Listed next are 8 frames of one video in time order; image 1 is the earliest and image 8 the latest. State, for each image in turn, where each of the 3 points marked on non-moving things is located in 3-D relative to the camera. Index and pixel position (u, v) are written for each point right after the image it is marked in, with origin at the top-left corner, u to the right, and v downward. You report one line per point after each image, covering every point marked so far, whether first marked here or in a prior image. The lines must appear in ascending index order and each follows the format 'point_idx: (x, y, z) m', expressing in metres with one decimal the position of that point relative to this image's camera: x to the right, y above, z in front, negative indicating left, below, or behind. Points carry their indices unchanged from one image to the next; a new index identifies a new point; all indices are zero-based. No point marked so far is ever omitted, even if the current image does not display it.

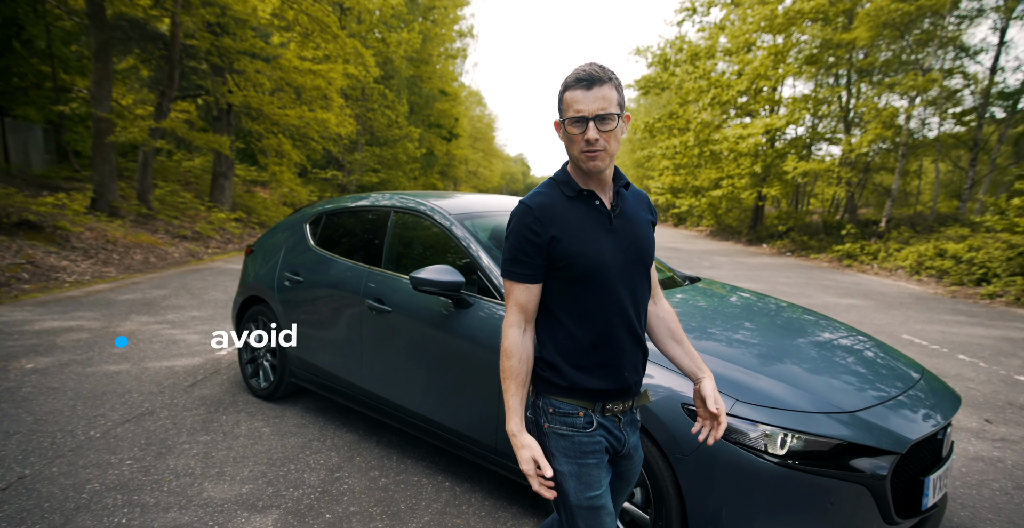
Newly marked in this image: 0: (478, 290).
0: (-0.2, -0.1, +2.9) m
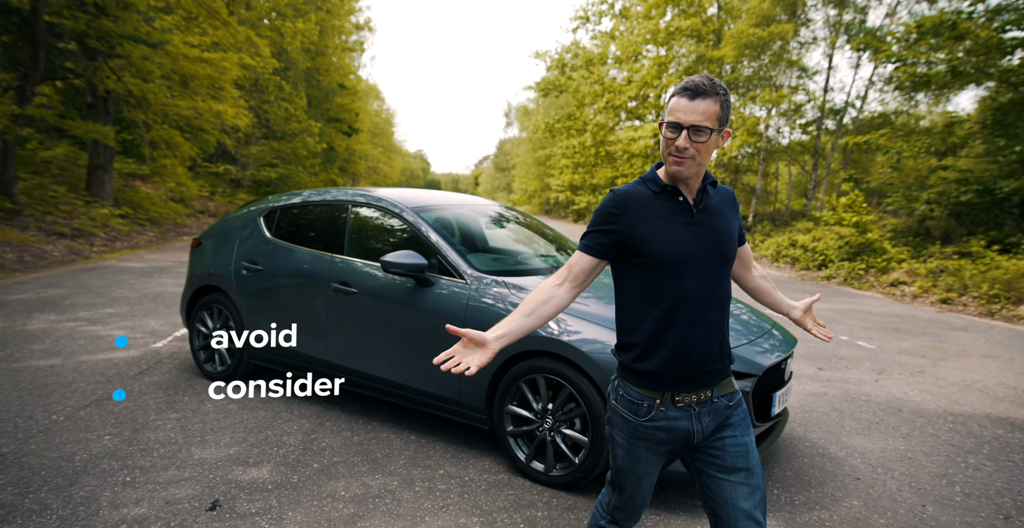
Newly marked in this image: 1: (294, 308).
0: (-0.5, 0.0, +3.5) m
1: (-1.6, -0.3, +4.1) m
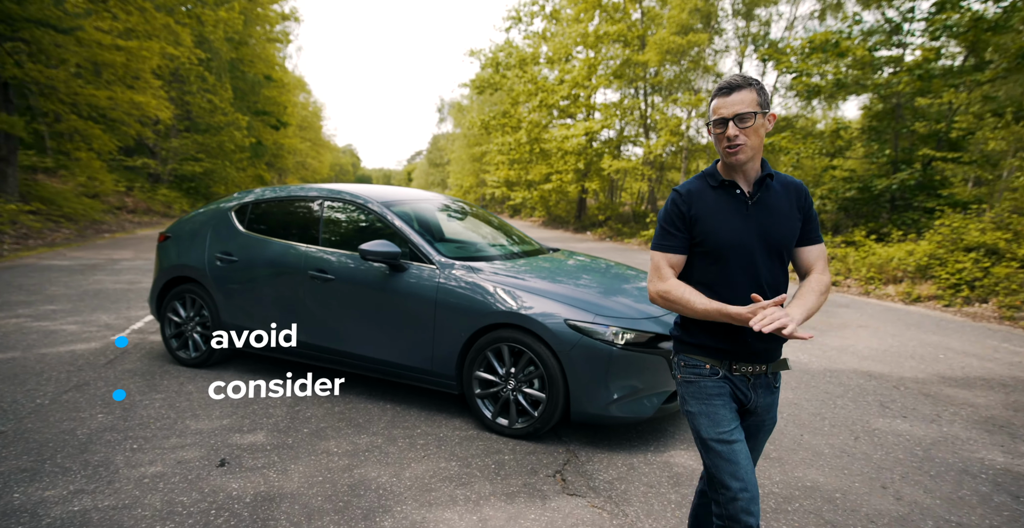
0: (-0.8, 0.0, +4.0) m
1: (-1.9, -0.3, +4.4) m
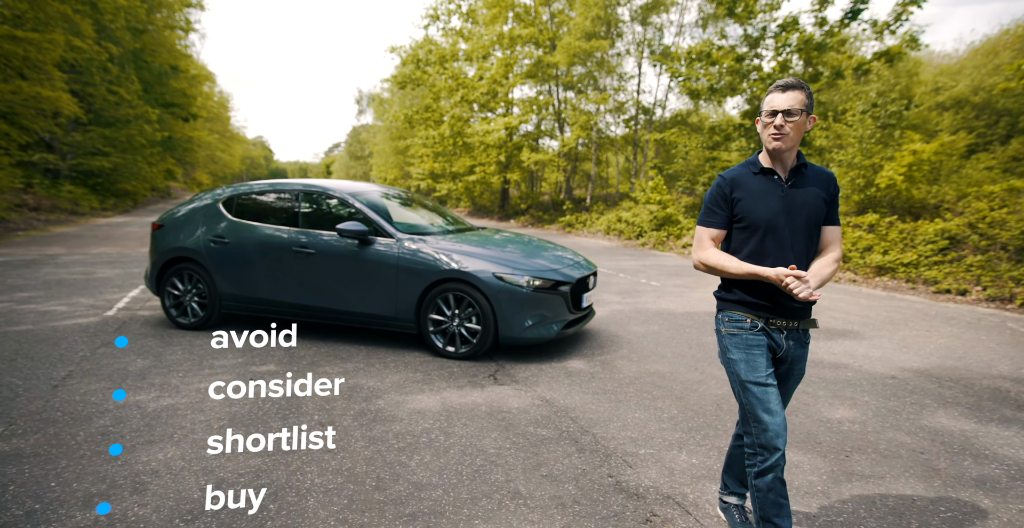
0: (-1.3, +0.3, +5.3) m
1: (-2.6, 0.0, +5.6) m
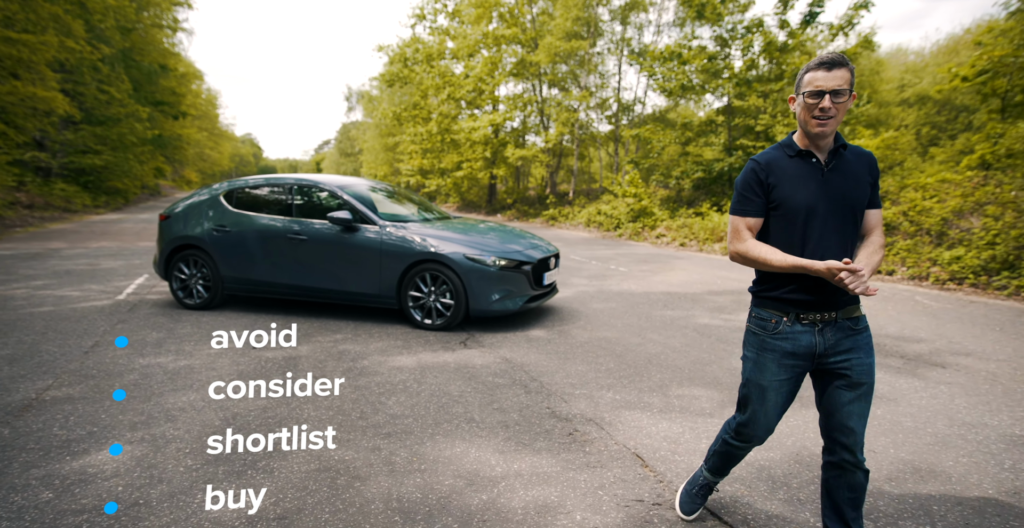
0: (-1.7, +0.5, +6.0) m
1: (-2.9, +0.1, +6.3) m
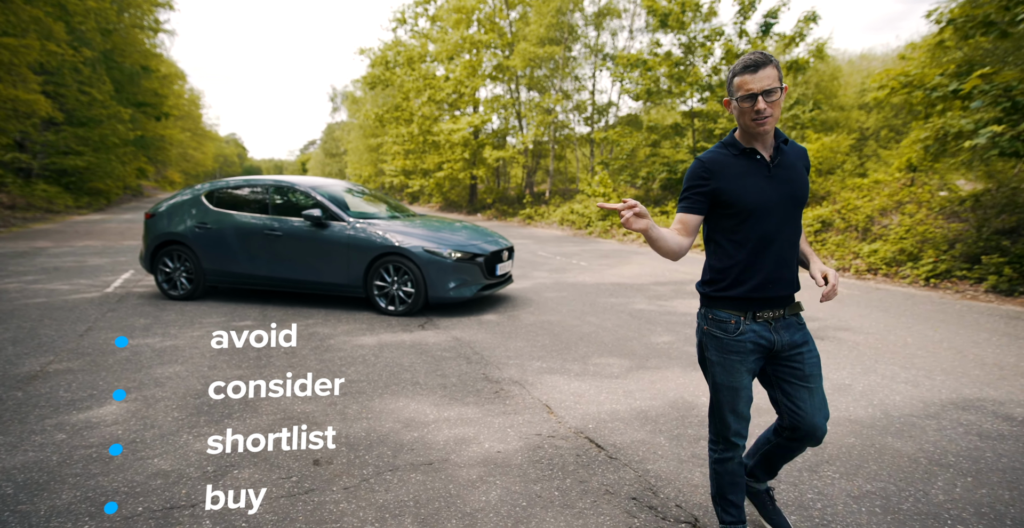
0: (-2.2, +0.6, +6.7) m
1: (-3.5, +0.2, +6.9) m
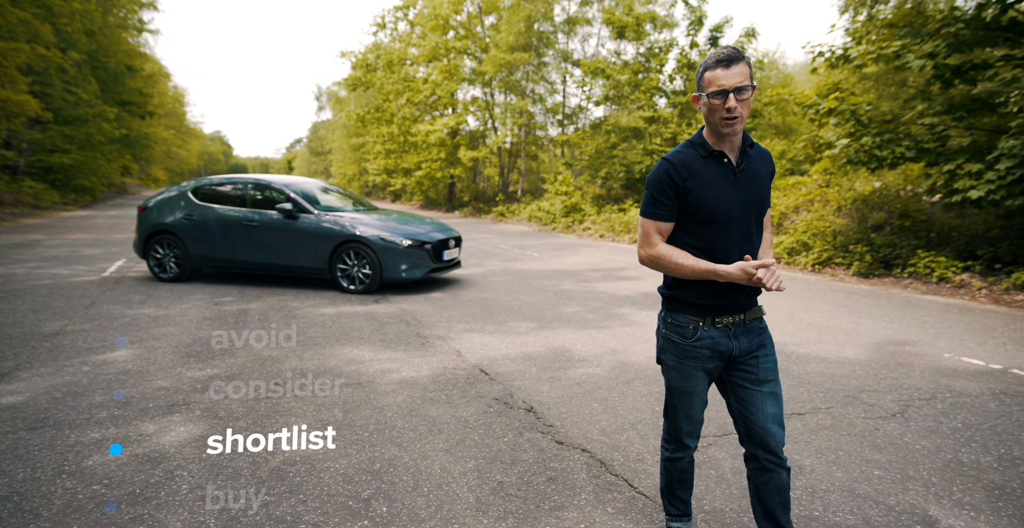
0: (-3.0, +0.7, +7.8) m
1: (-4.2, +0.4, +8.0) m
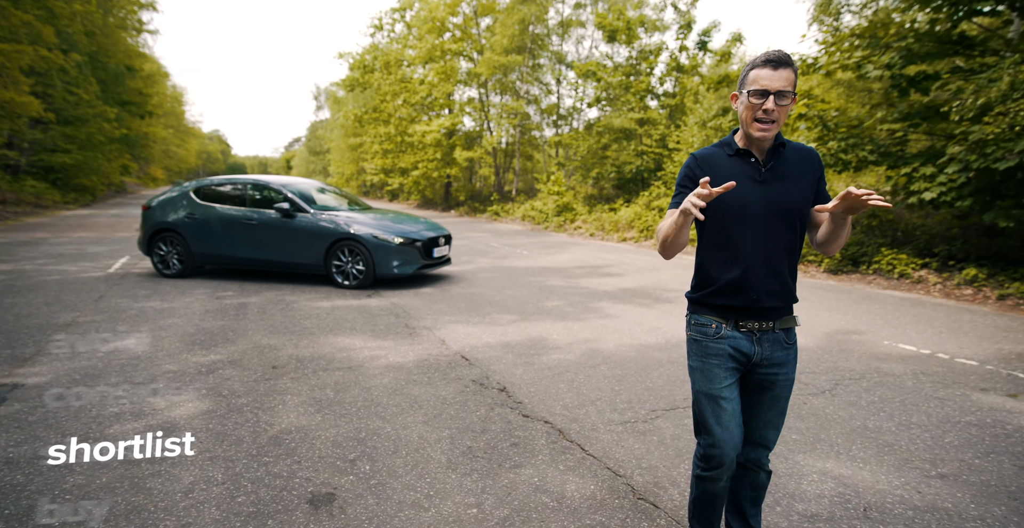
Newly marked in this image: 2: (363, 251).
0: (-3.2, +0.8, +8.1) m
1: (-4.4, +0.4, +8.3) m
2: (-2.1, +0.2, +7.8) m
